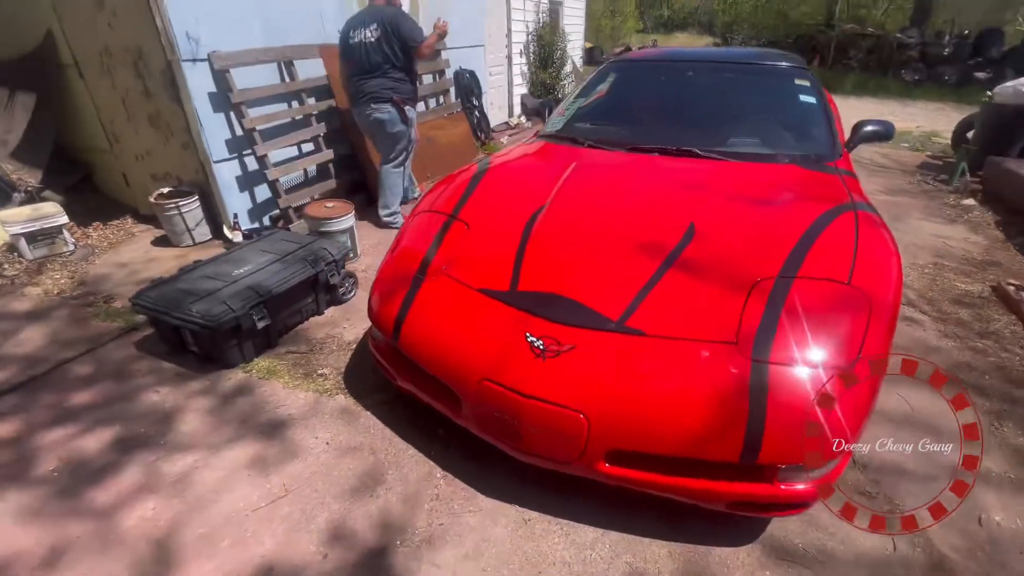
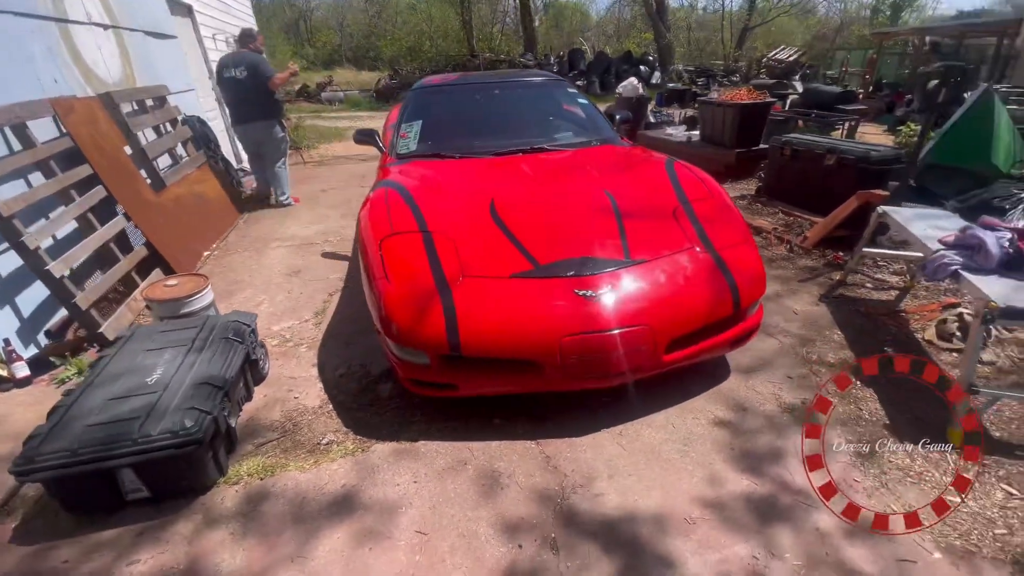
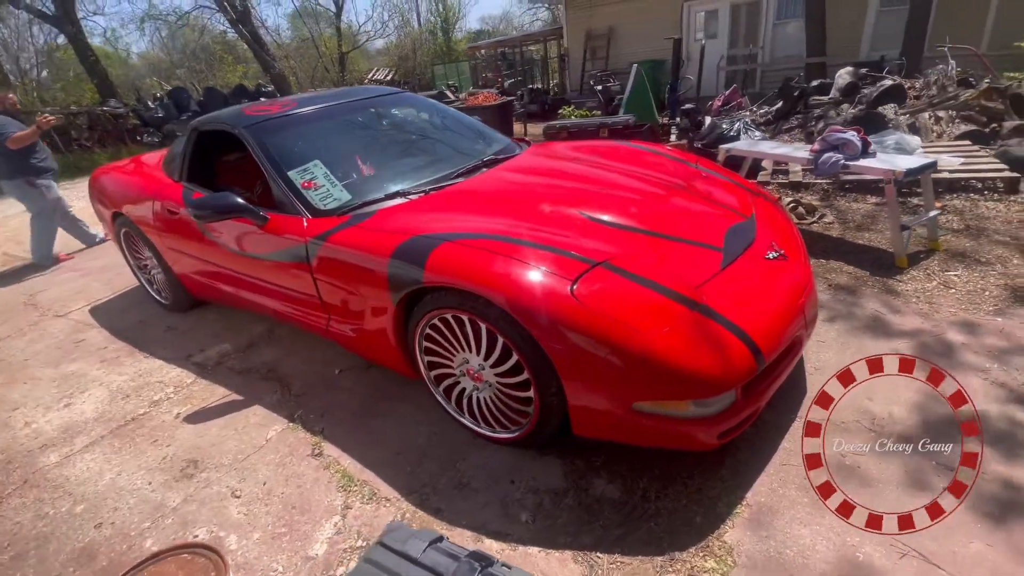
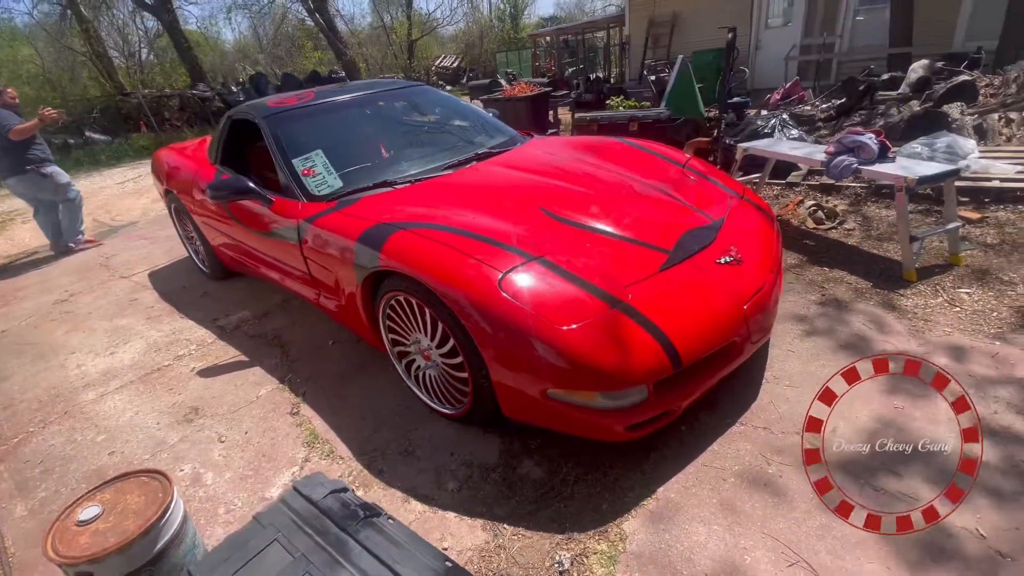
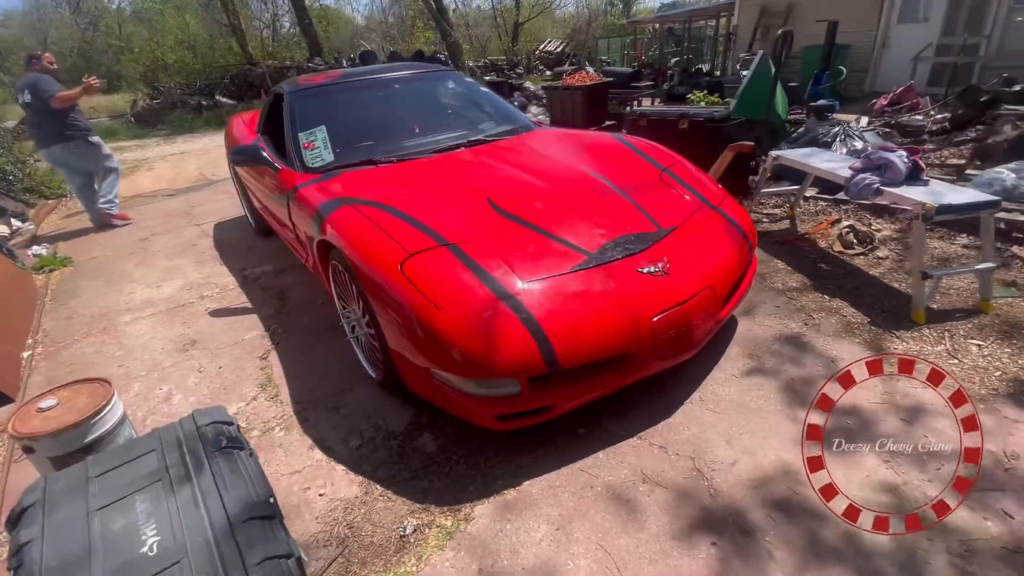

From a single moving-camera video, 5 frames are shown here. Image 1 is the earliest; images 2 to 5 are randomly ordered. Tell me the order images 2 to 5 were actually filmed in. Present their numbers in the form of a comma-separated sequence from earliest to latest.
2, 5, 4, 3
